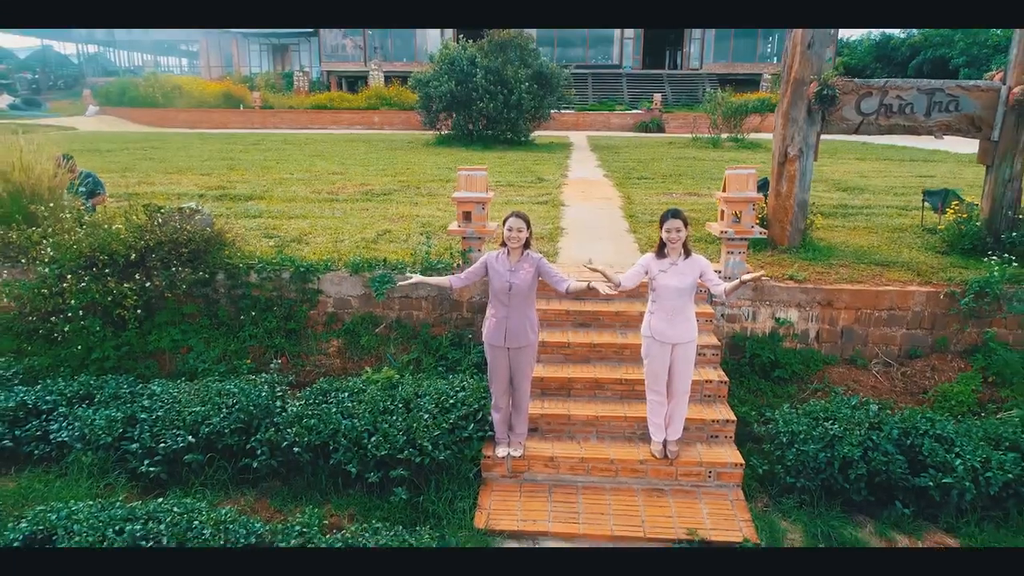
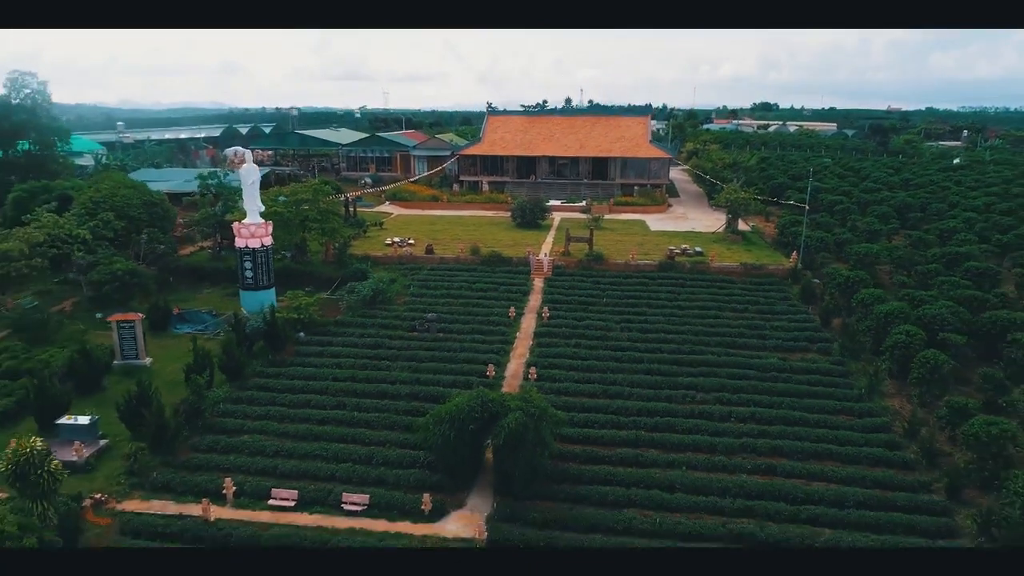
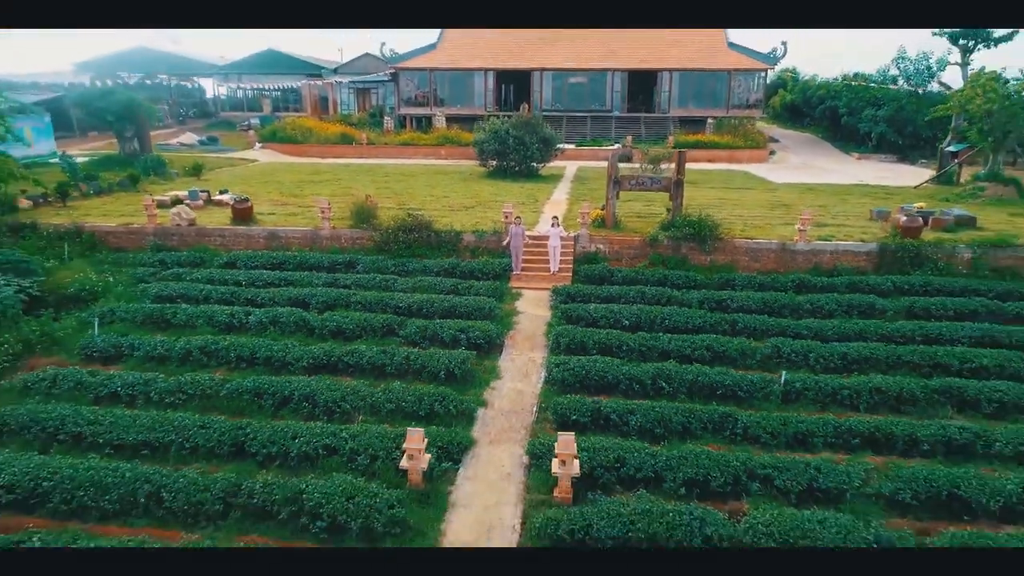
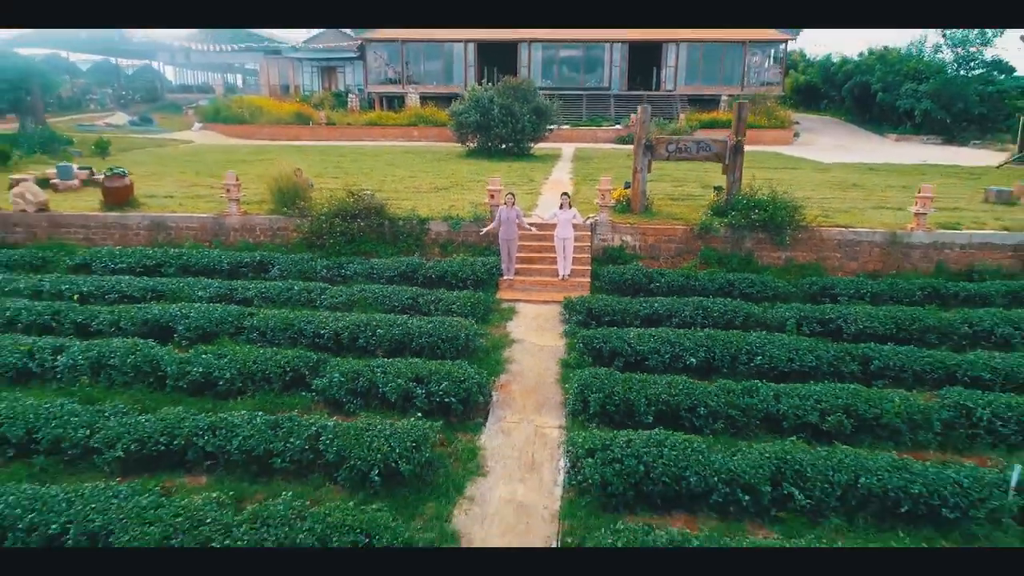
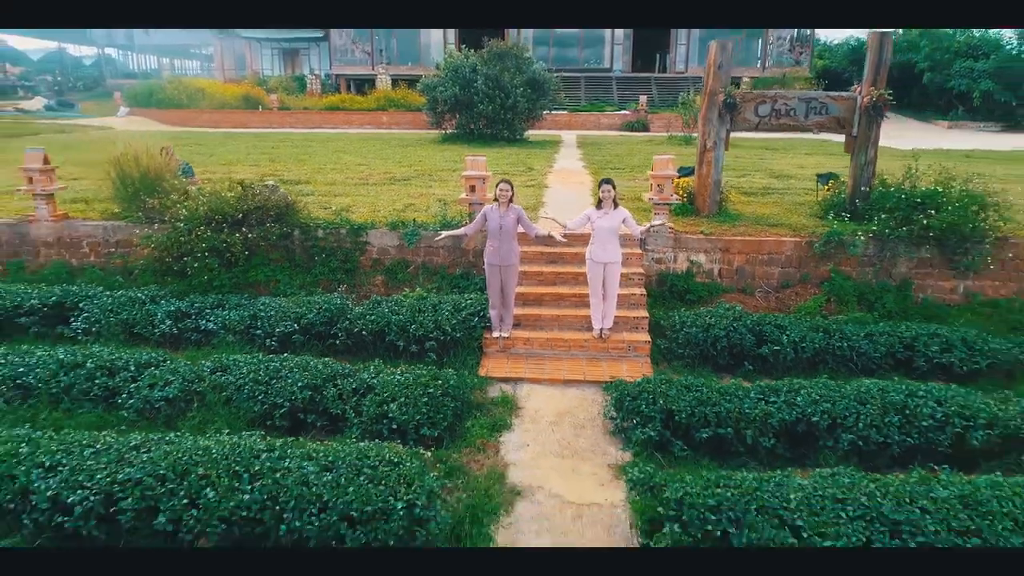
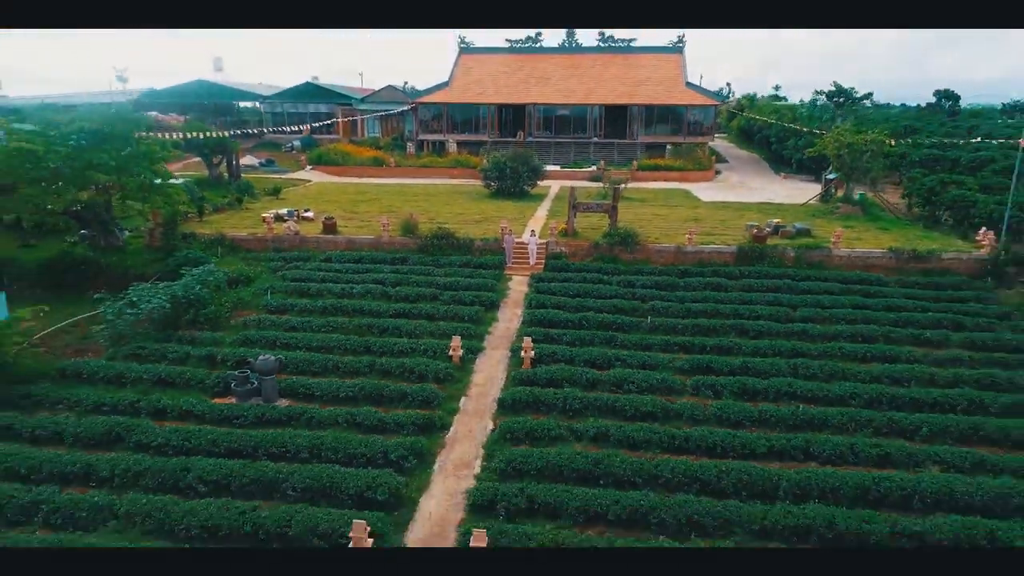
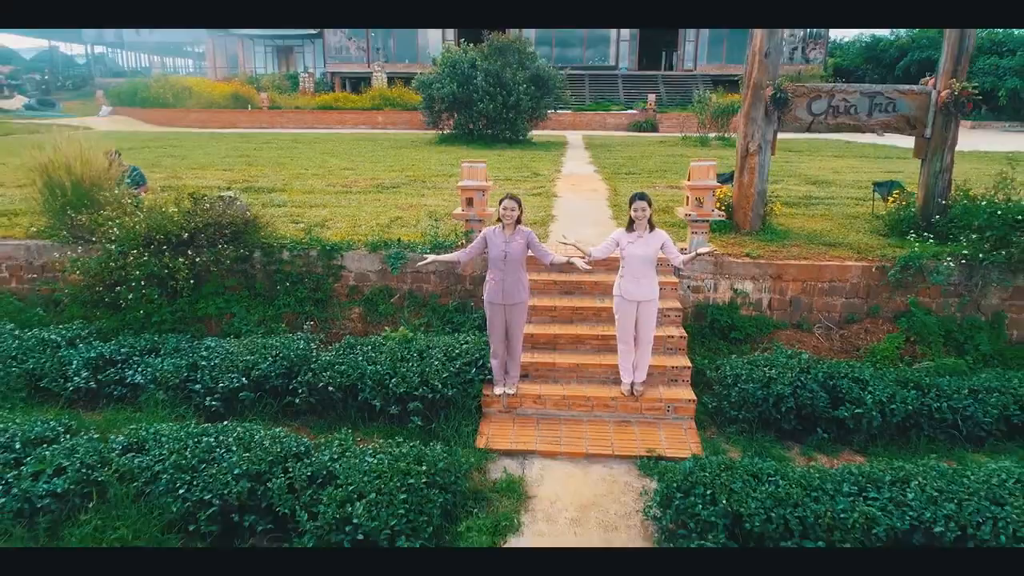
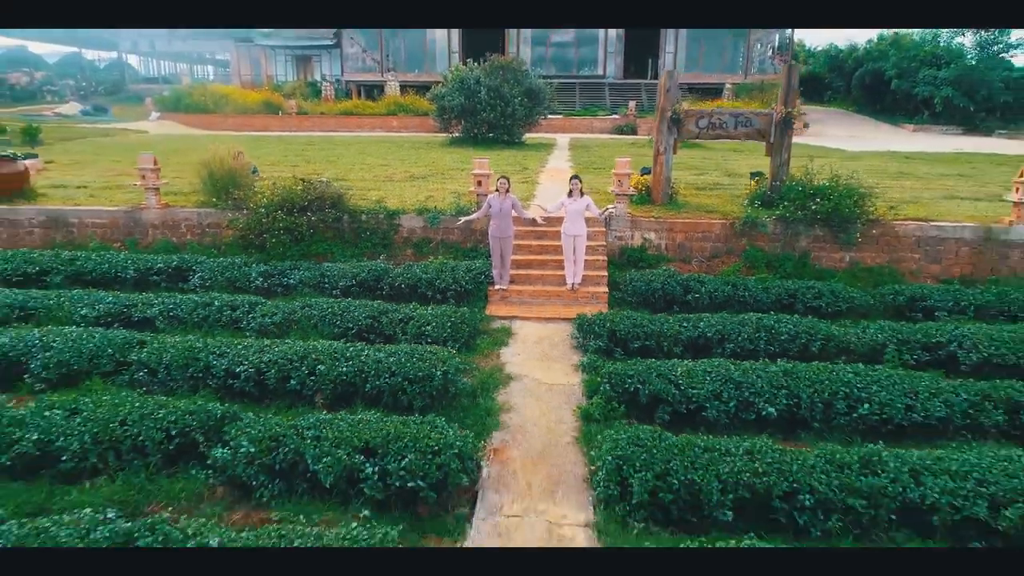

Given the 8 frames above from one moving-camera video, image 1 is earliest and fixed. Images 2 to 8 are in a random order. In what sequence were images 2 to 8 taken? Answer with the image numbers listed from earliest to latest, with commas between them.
7, 5, 8, 4, 3, 6, 2
